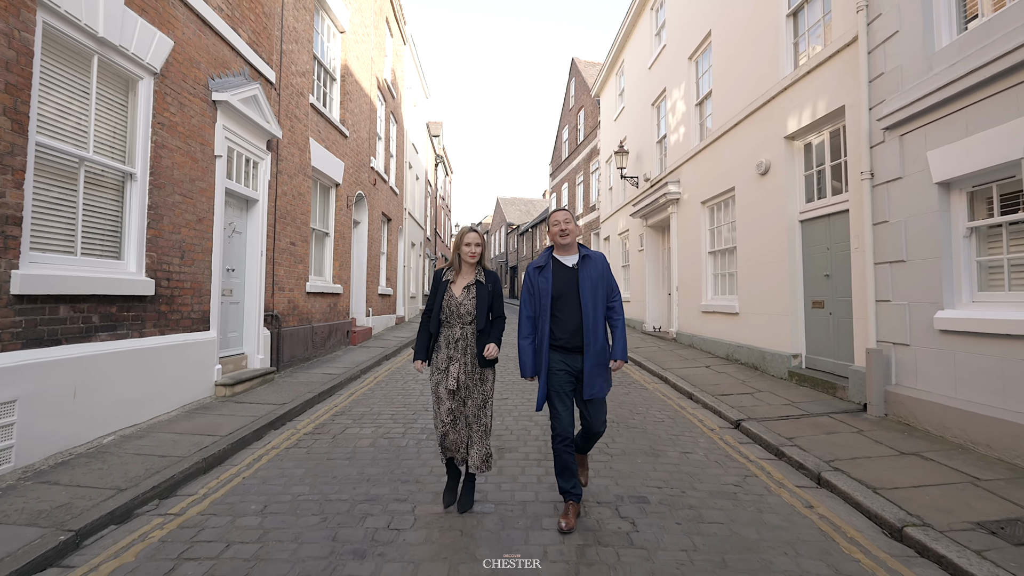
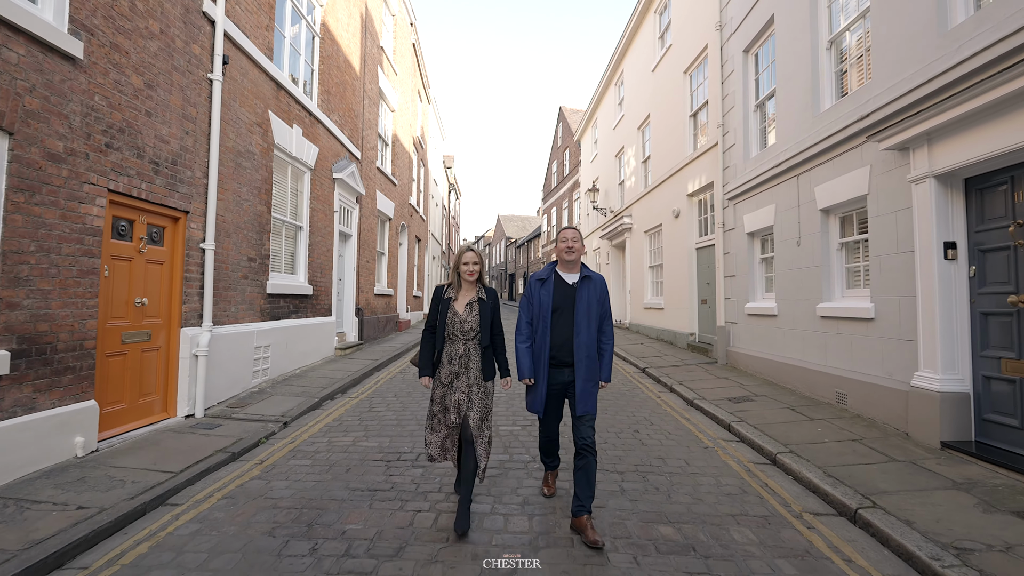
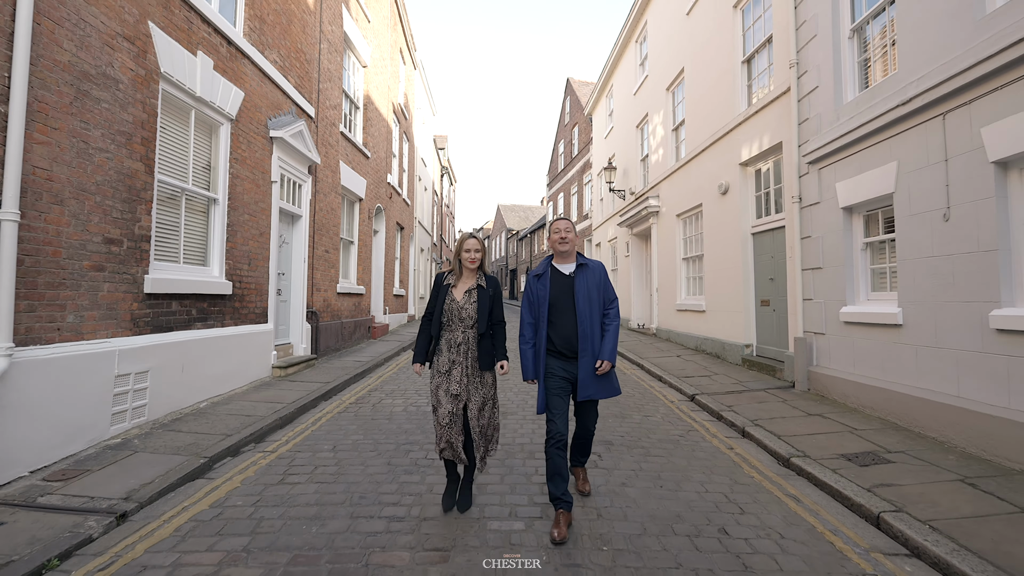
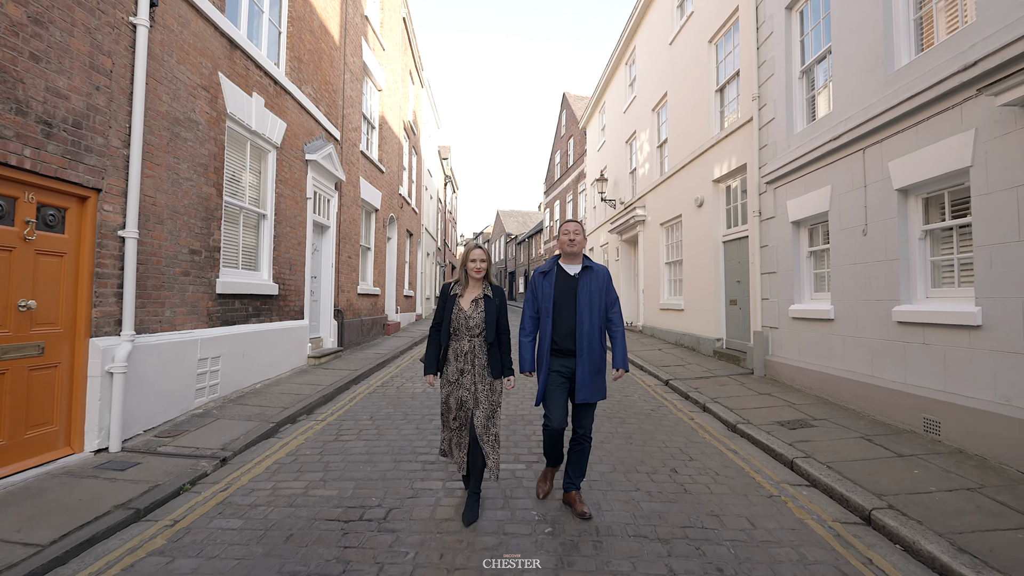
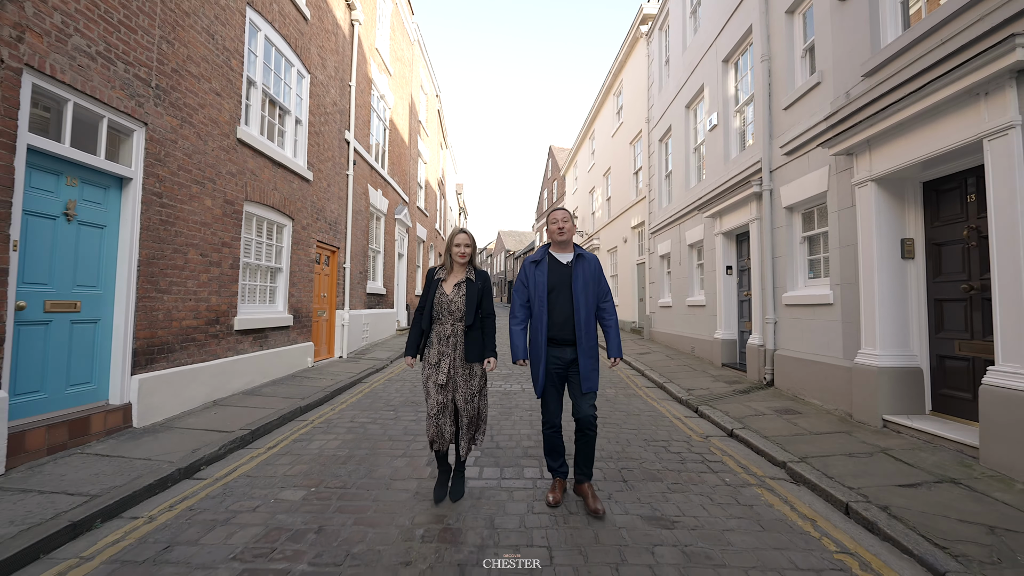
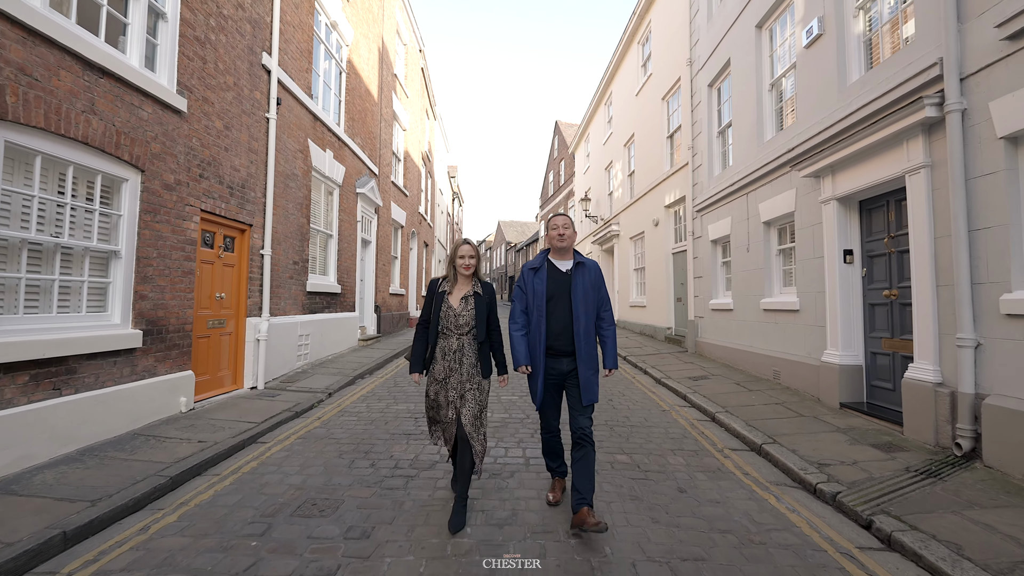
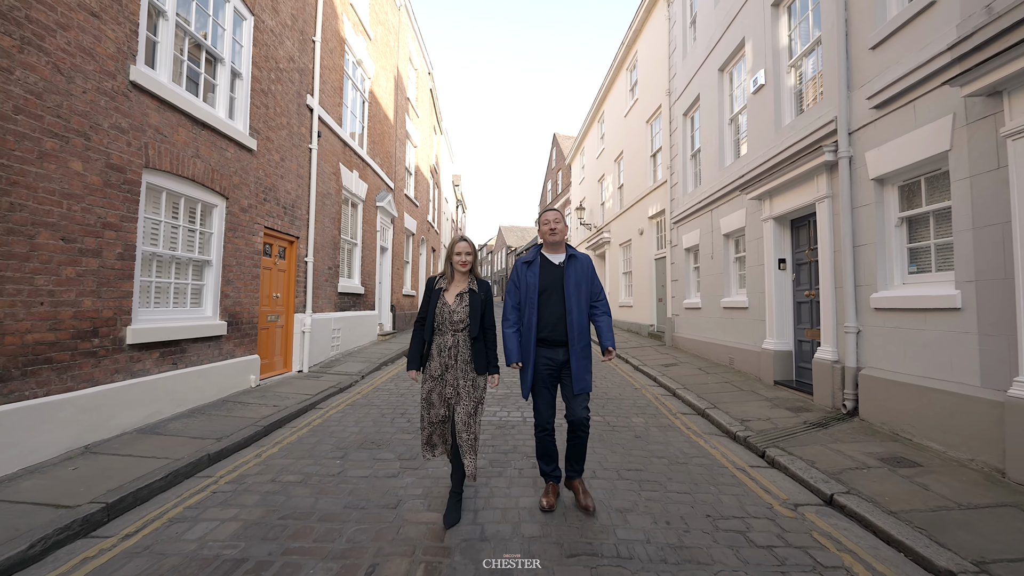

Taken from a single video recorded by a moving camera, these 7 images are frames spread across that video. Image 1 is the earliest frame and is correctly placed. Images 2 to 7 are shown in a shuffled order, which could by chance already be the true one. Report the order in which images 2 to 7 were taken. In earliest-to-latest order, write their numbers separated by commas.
3, 4, 2, 6, 7, 5
